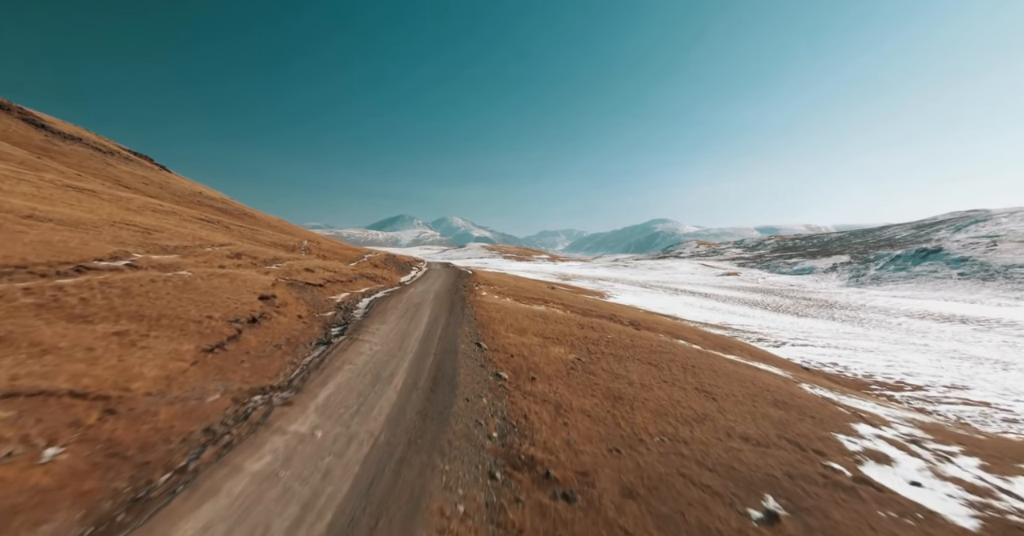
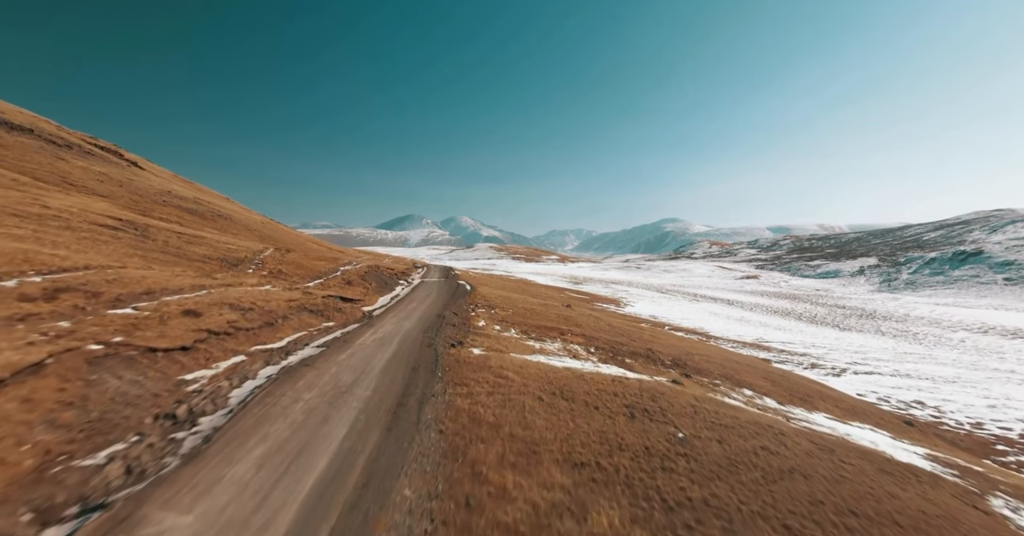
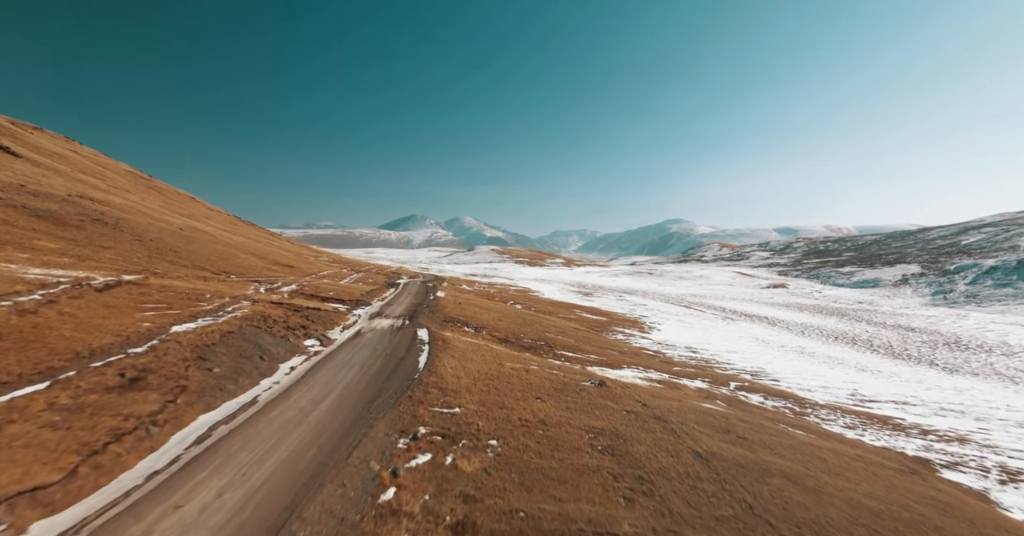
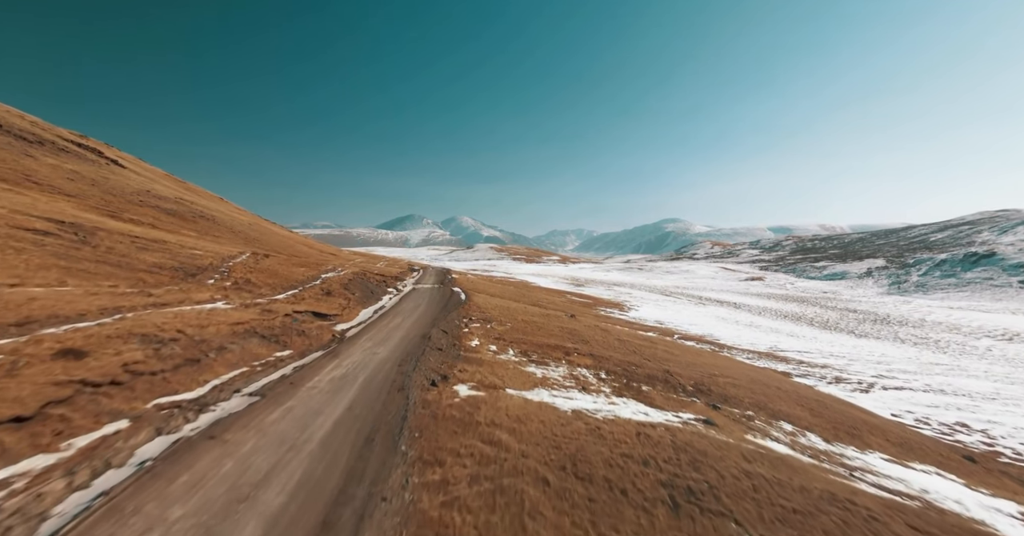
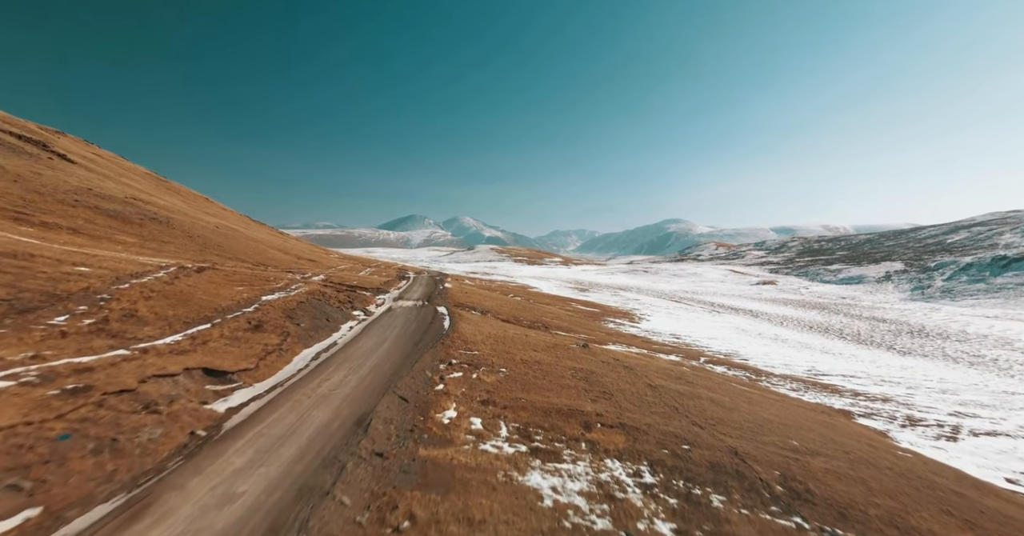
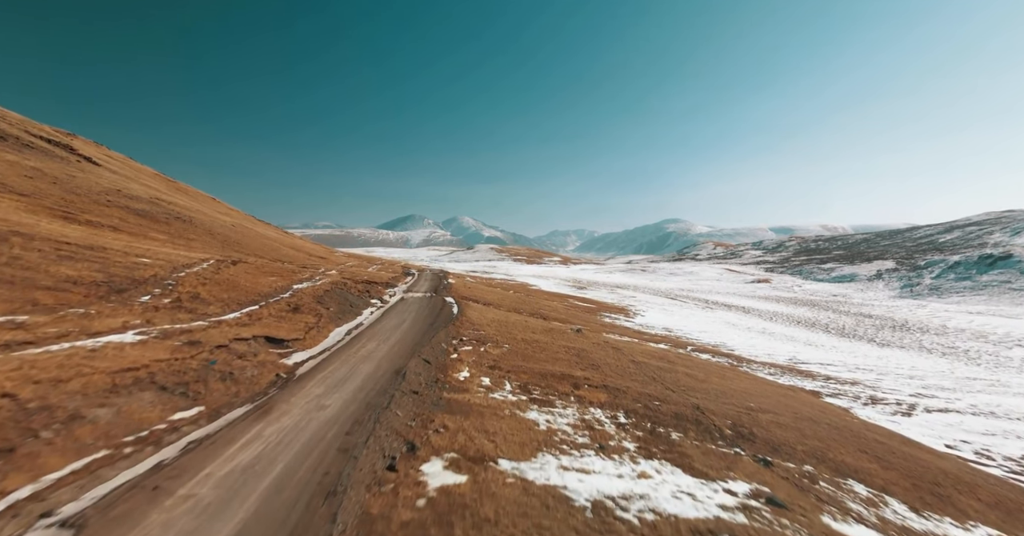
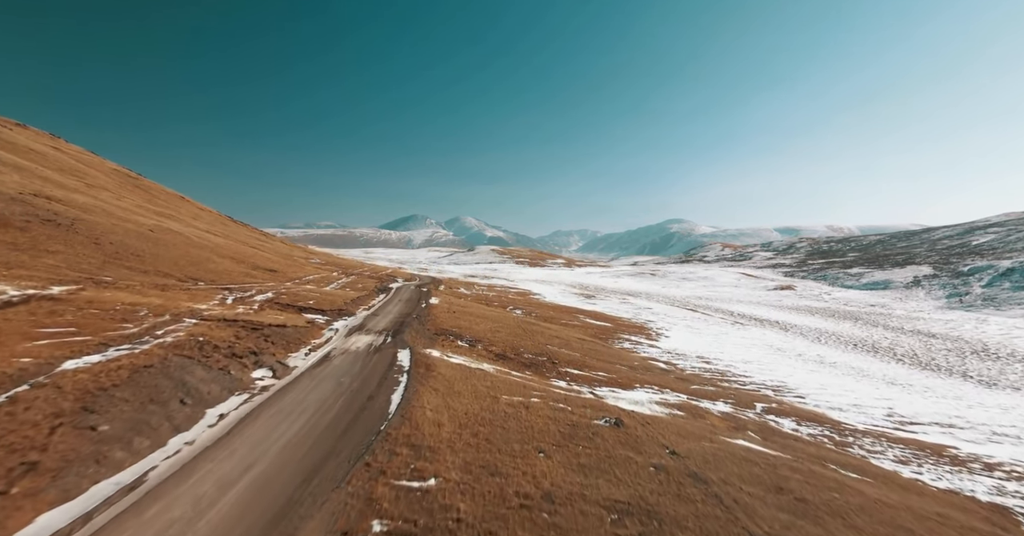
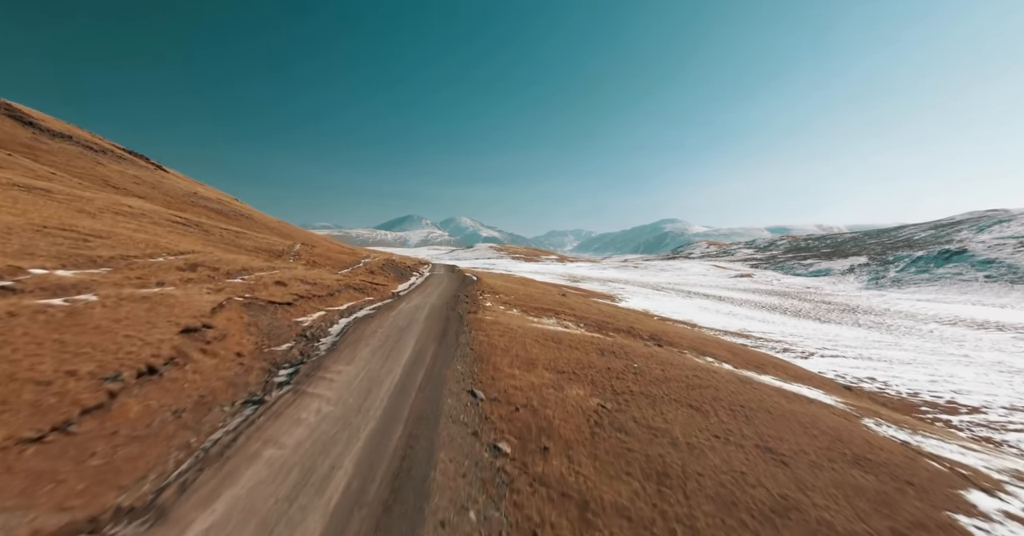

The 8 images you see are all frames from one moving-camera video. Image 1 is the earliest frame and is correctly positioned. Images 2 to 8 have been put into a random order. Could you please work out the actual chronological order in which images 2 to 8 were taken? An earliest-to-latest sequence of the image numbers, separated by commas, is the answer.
8, 2, 4, 6, 5, 3, 7
